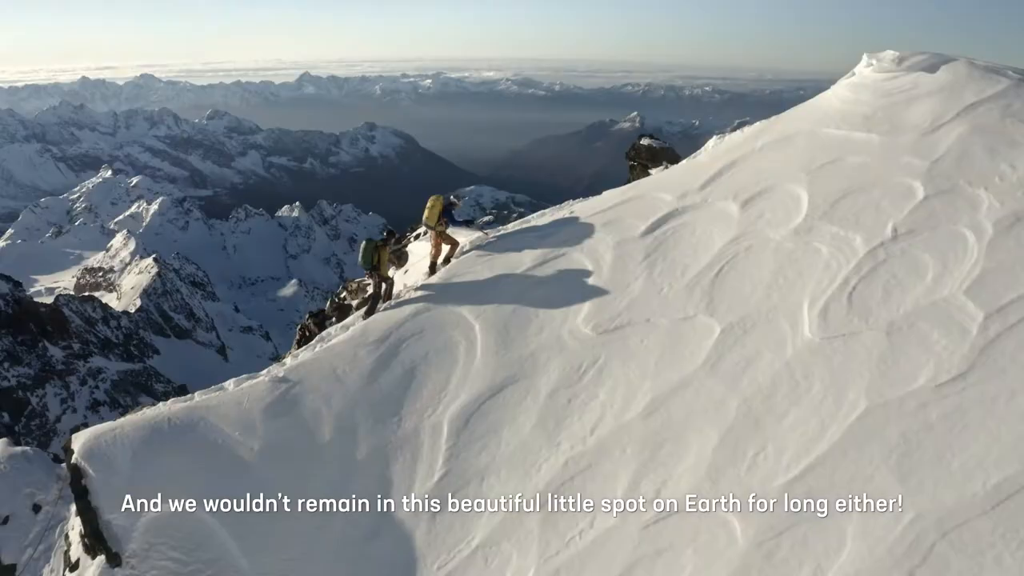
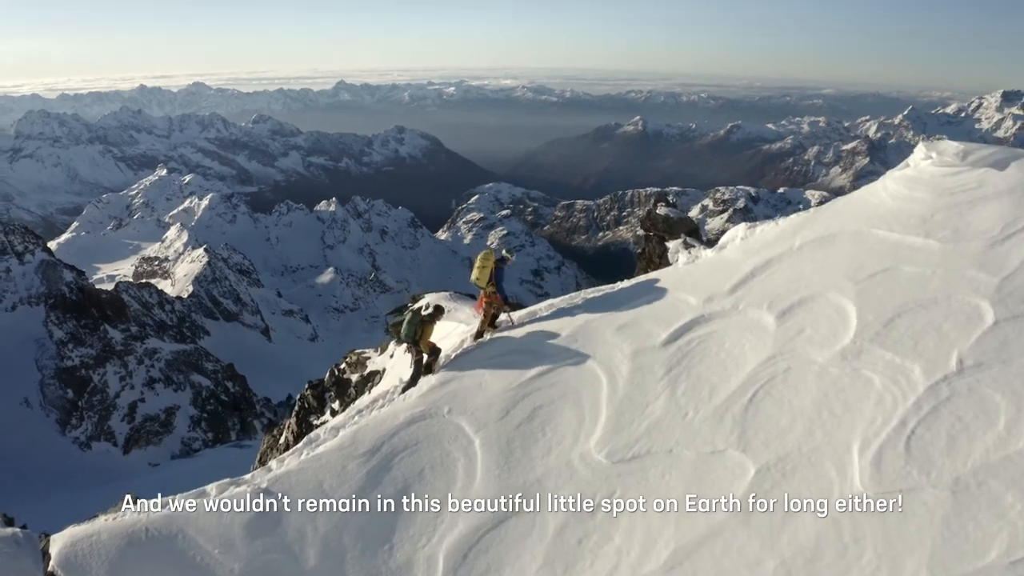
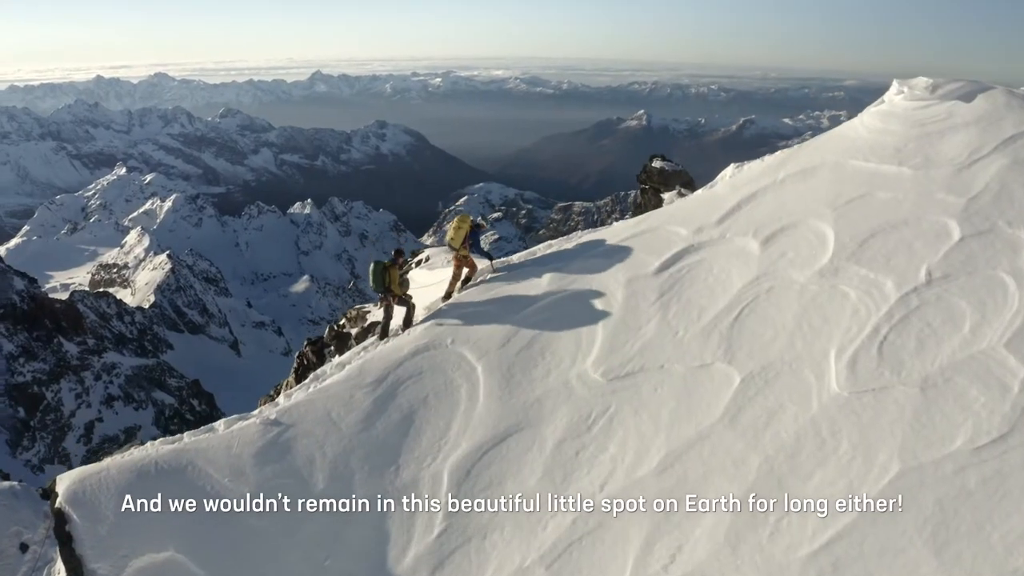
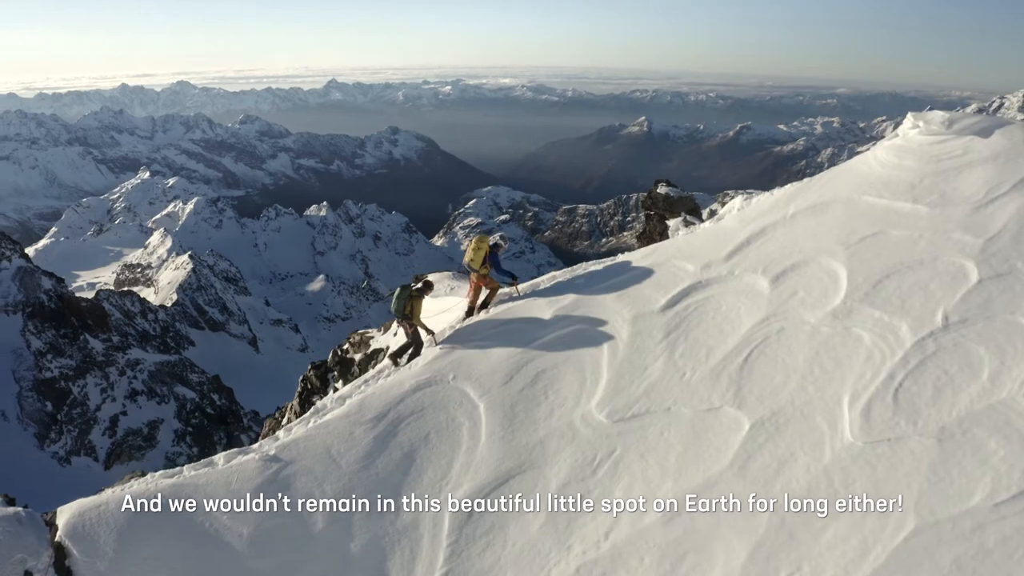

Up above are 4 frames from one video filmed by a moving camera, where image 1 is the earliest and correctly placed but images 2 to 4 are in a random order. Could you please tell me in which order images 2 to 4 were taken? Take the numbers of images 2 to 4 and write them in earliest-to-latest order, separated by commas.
3, 4, 2
